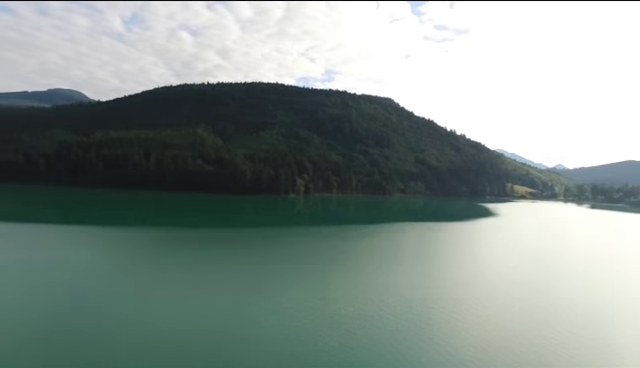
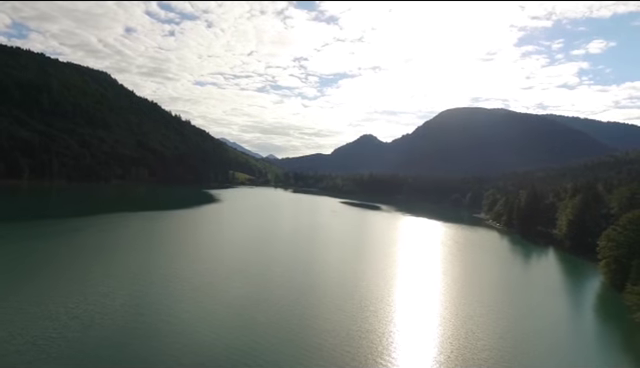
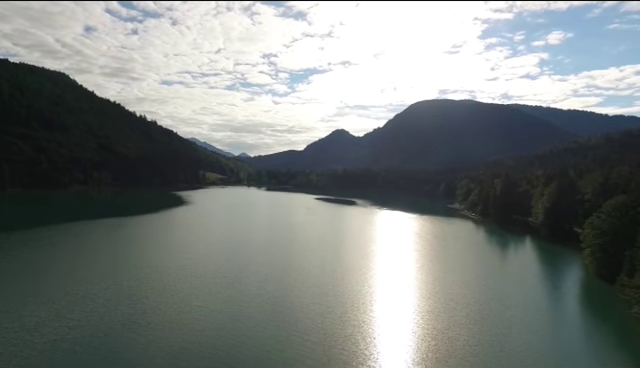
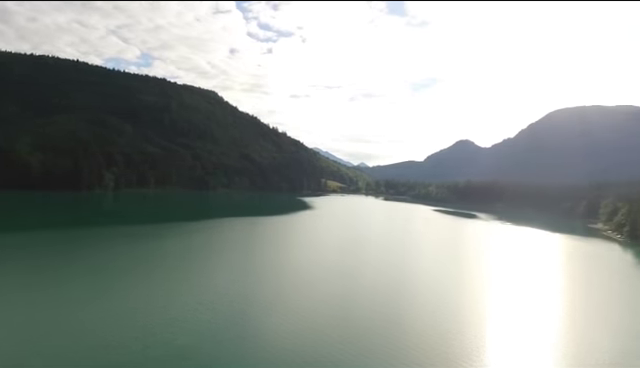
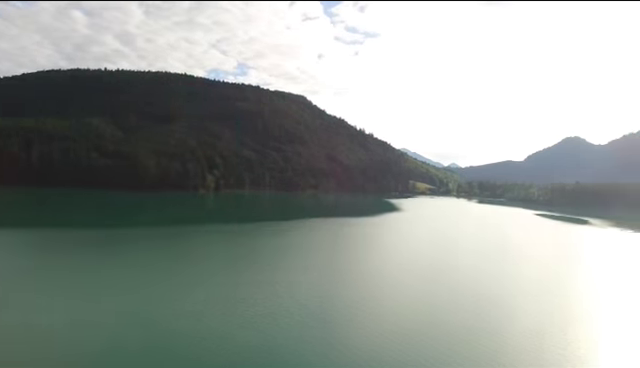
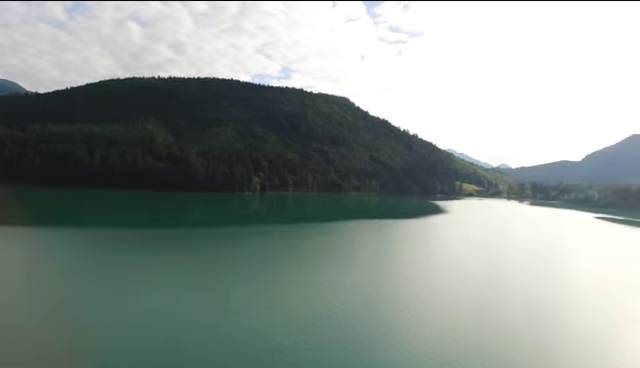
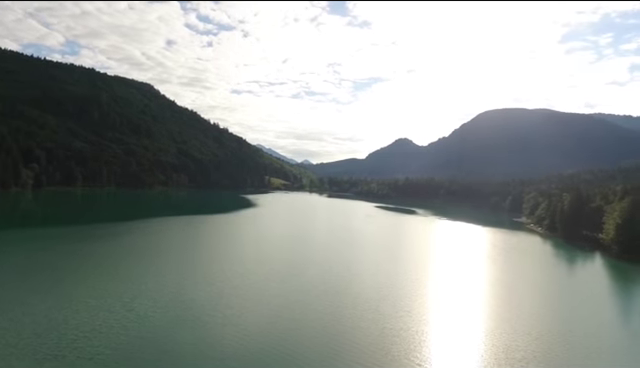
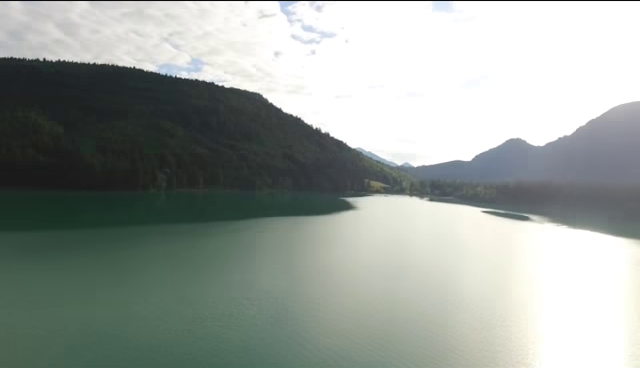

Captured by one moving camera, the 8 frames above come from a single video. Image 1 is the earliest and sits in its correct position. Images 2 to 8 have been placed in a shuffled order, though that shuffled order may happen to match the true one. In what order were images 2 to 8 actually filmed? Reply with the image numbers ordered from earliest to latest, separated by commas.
6, 5, 8, 4, 7, 2, 3
